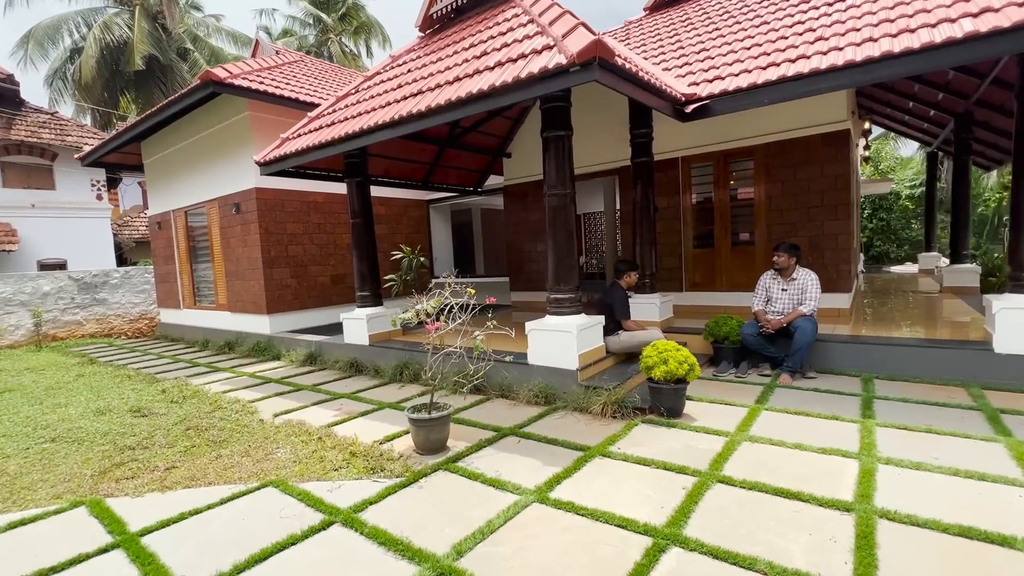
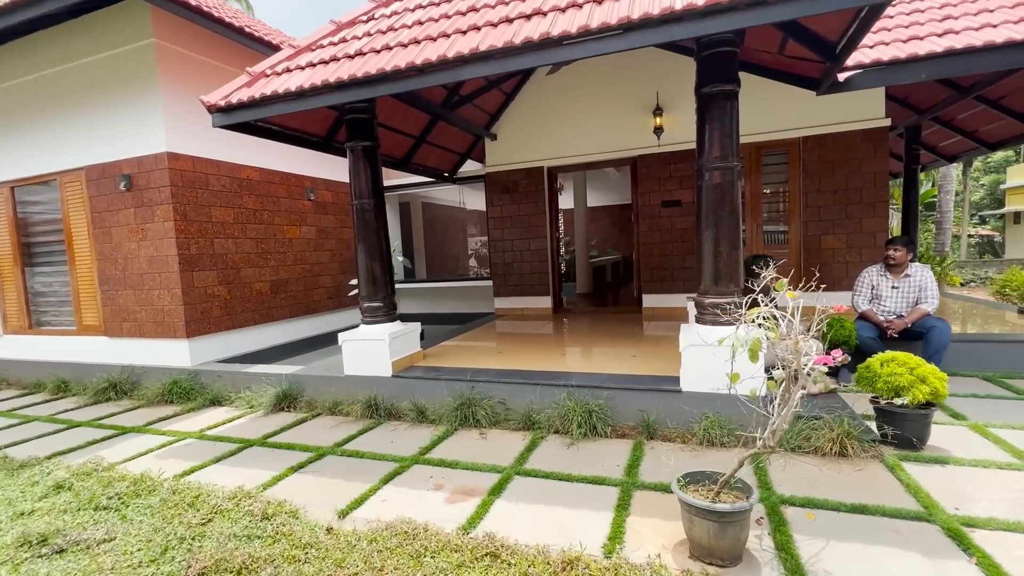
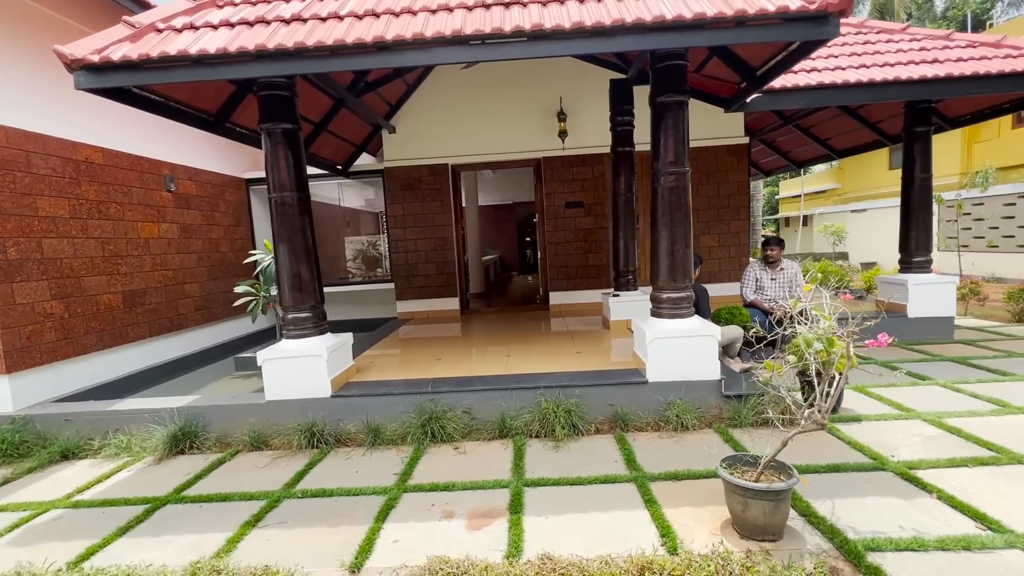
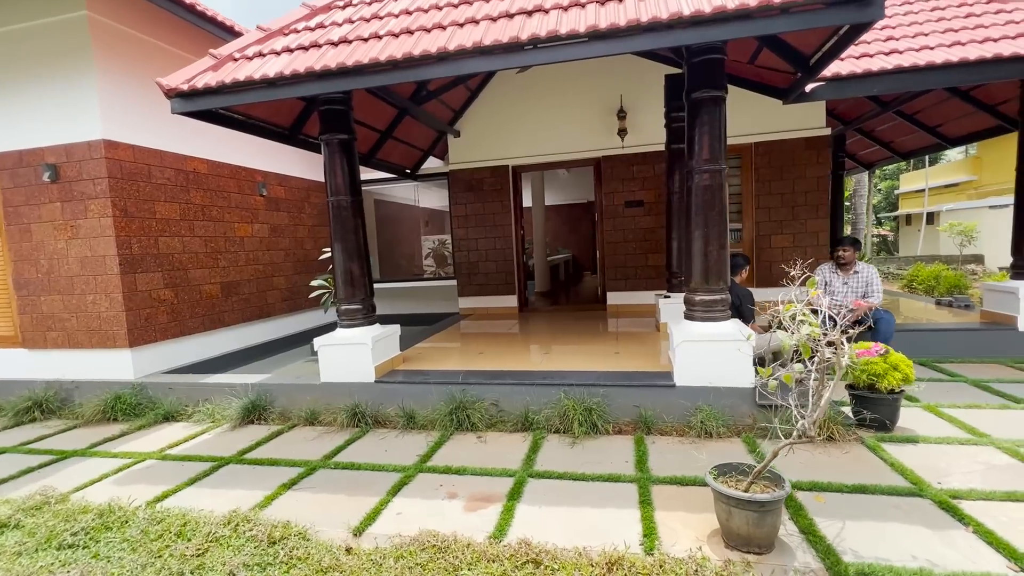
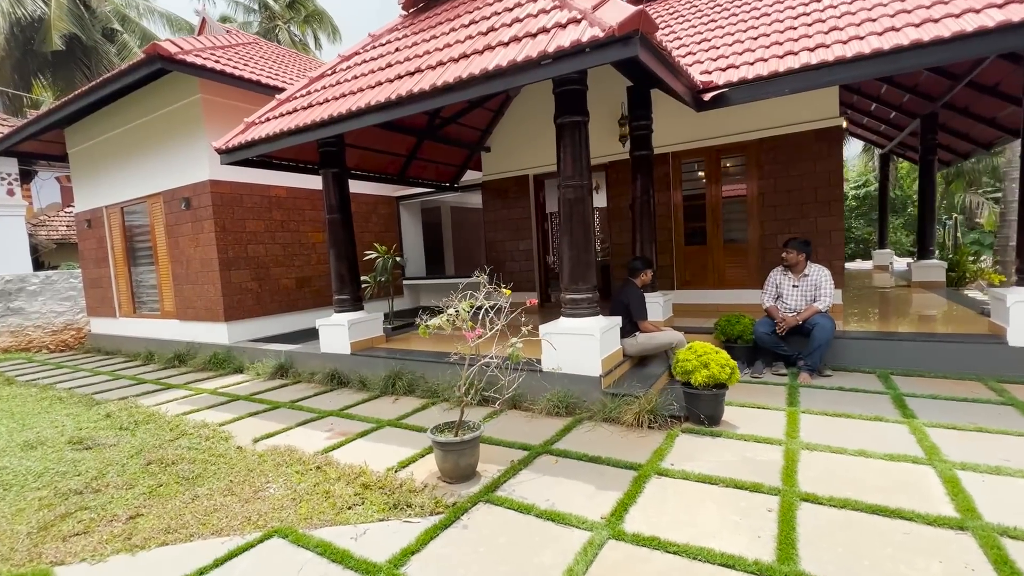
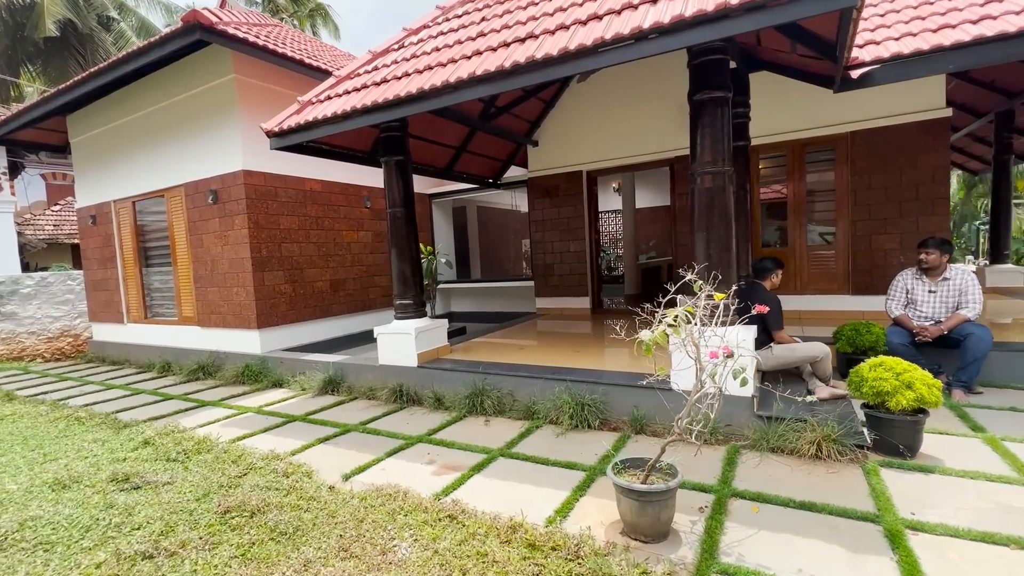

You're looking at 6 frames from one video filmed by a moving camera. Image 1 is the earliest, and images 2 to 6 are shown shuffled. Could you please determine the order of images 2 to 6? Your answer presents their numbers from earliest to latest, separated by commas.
5, 6, 2, 4, 3
